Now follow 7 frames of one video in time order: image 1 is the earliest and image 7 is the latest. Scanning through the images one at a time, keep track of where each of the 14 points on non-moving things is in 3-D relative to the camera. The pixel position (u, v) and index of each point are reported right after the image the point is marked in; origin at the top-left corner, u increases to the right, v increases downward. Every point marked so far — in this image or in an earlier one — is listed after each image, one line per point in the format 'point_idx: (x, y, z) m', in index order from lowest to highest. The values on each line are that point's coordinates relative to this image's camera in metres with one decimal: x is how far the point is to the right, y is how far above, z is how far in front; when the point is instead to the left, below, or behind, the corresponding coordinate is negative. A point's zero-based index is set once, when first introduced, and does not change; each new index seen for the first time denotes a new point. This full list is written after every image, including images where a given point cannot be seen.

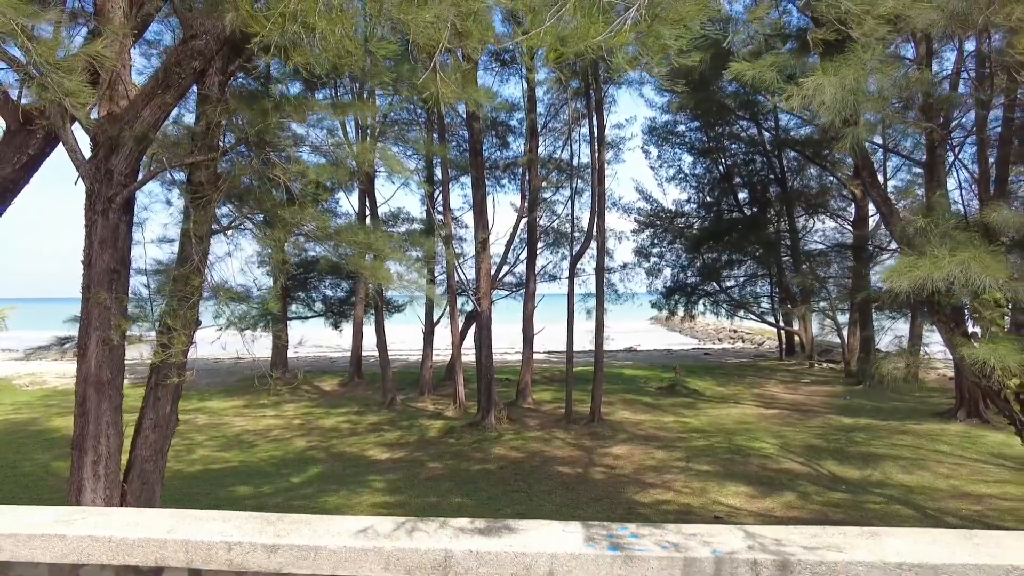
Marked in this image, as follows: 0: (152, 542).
0: (-1.2, -0.8, +2.0) m
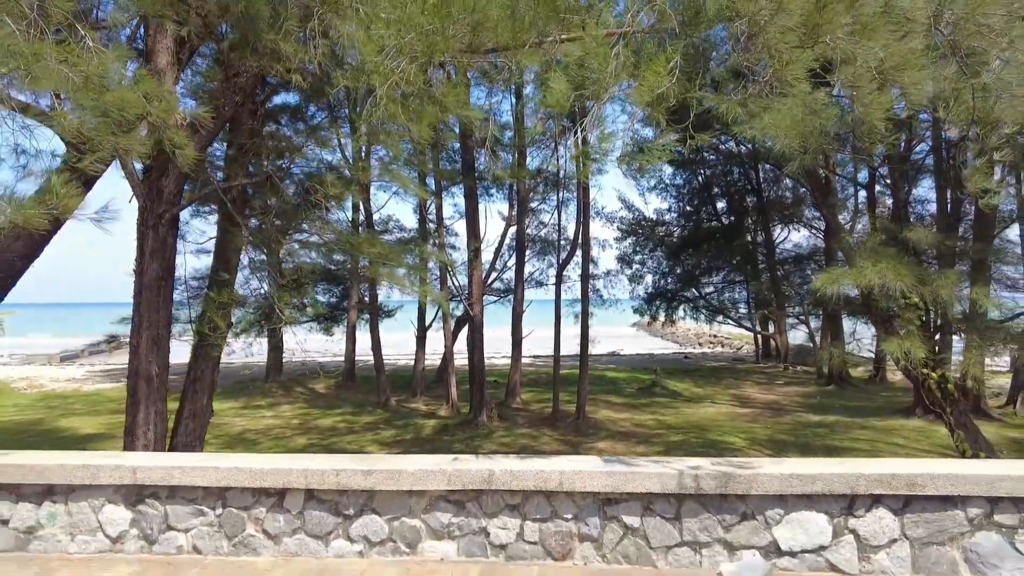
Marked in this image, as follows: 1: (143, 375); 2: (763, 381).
0: (-1.1, -0.8, +2.9) m
1: (-3.8, -0.9, +6.6) m
2: (+7.8, -2.9, +19.8) m
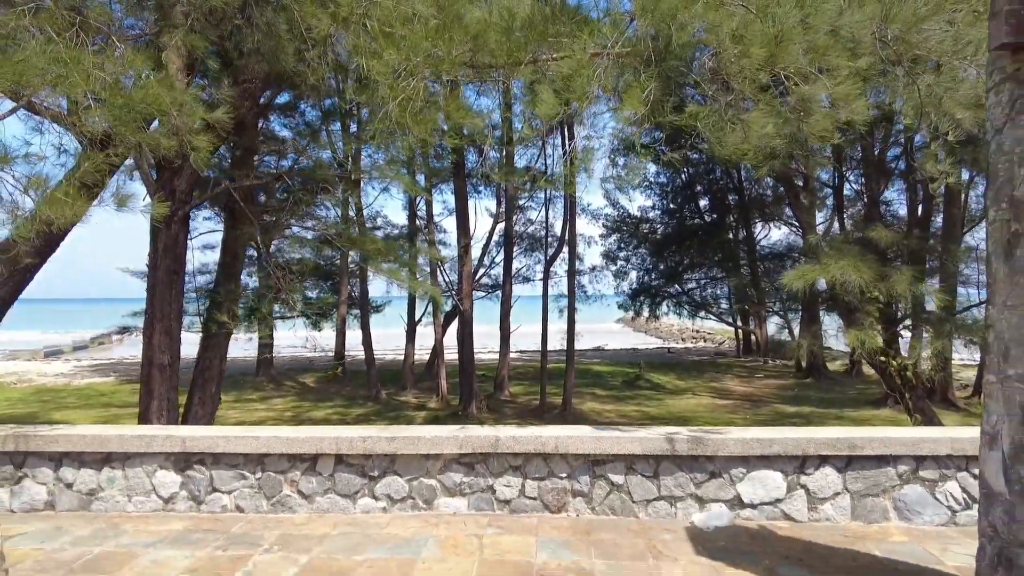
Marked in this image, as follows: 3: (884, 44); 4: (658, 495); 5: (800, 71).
0: (-1.0, -0.8, +3.3) m
1: (-3.9, -0.8, +6.9) m
2: (+7.5, -2.8, +20.5) m
3: (+2.6, +1.7, +4.5) m
4: (+0.7, -1.1, +3.3) m
5: (+2.0, +1.5, +4.4) m
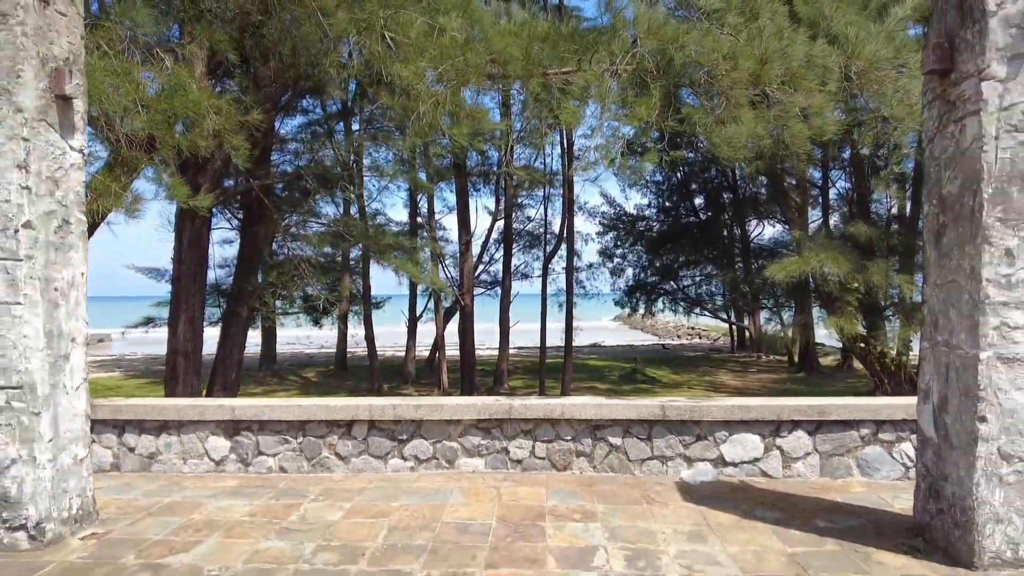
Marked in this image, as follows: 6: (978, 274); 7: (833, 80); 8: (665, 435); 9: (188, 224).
0: (-1.0, -0.7, +3.8) m
1: (-3.8, -0.7, +7.4) m
2: (+7.4, -2.6, +21.0) m
3: (+2.6, +1.7, +5.0) m
4: (+0.8, -1.0, +3.8) m
5: (+2.0, +1.6, +4.9) m
6: (+1.8, +0.1, +2.4) m
7: (+2.5, +1.7, +5.0) m
8: (+0.9, -0.9, +3.8) m
9: (-3.7, +0.7, +7.2) m
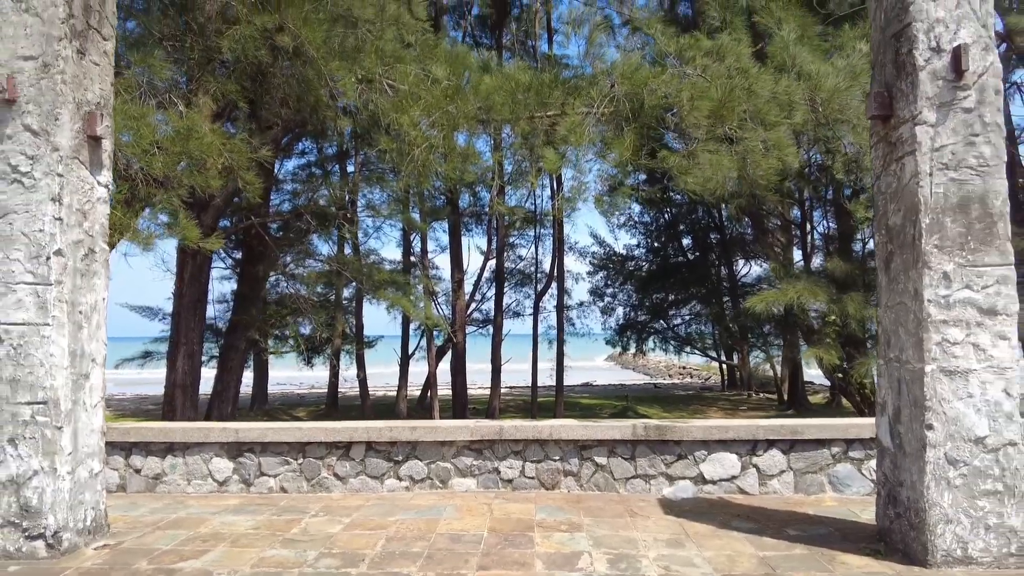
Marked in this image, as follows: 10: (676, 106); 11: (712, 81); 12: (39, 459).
0: (-1.0, -0.9, +4.0) m
1: (-3.9, -1.1, +7.5) m
2: (+7.1, -3.9, +21.1) m
3: (+2.6, +1.5, +5.4) m
4: (+0.8, -1.2, +4.0) m
5: (+2.0, +1.3, +5.3) m
6: (+1.8, 0.0, +2.7) m
7: (+2.4, +1.5, +5.4) m
8: (+0.8, -1.0, +4.0) m
9: (-3.8, +0.3, +7.5) m
10: (+1.3, +1.5, +5.2) m
11: (+1.6, +1.7, +5.3) m
12: (-2.2, -0.8, +2.9) m
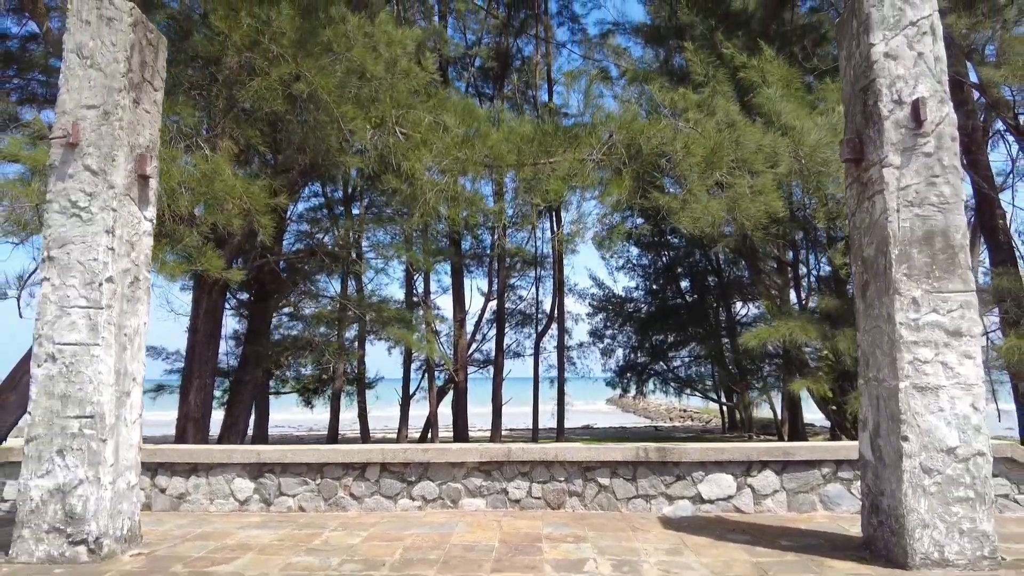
0: (-1.0, -1.1, +4.2) m
1: (-3.9, -1.6, +7.7) m
2: (+7.2, -5.3, +21.1) m
3: (+2.6, +1.2, +5.8) m
4: (+0.8, -1.3, +4.2) m
5: (+2.0, +1.0, +5.6) m
6: (+1.8, -0.1, +3.0) m
7: (+2.5, +1.2, +5.7) m
8: (+0.9, -1.2, +4.2) m
9: (-3.7, -0.1, +7.8) m
10: (+1.4, +1.2, +5.6) m
11: (+1.7, +1.4, +5.7) m
12: (-2.1, -0.9, +3.1) m
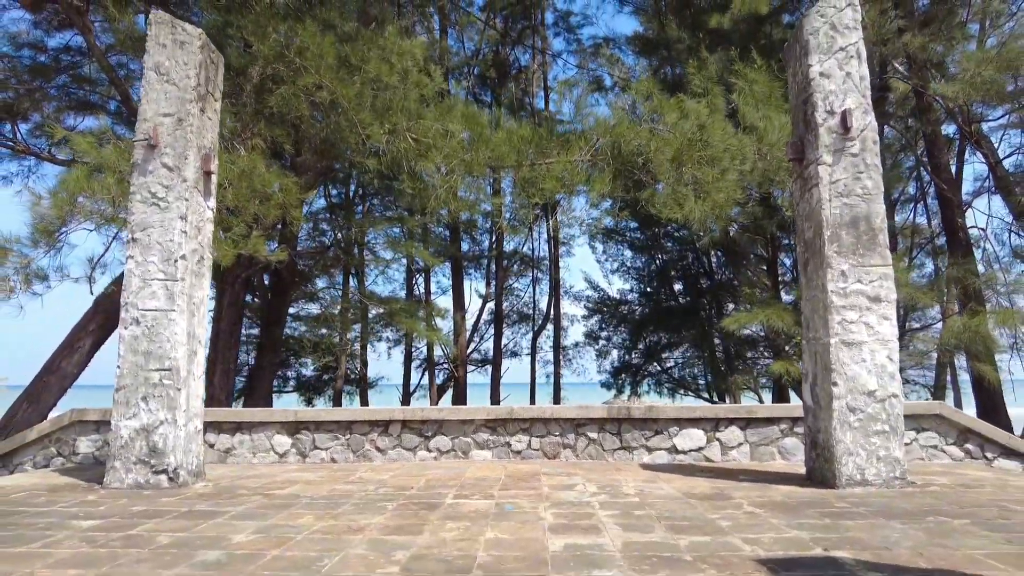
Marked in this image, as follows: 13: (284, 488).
0: (-1.0, -0.9, +4.9) m
1: (-3.9, -1.5, +8.4) m
2: (+7.1, -5.3, +21.8) m
3: (+2.6, +1.3, +6.5) m
4: (+0.8, -1.2, +4.8) m
5: (+2.0, +1.2, +6.4) m
6: (+1.8, 0.0, +3.7) m
7: (+2.5, +1.3, +6.5) m
8: (+0.9, -1.1, +4.9) m
9: (-3.7, 0.0, +8.4) m
10: (+1.4, +1.3, +6.3) m
11: (+1.7, +1.6, +6.4) m
12: (-2.1, -0.7, +3.8) m
13: (-1.4, -1.2, +3.8) m
